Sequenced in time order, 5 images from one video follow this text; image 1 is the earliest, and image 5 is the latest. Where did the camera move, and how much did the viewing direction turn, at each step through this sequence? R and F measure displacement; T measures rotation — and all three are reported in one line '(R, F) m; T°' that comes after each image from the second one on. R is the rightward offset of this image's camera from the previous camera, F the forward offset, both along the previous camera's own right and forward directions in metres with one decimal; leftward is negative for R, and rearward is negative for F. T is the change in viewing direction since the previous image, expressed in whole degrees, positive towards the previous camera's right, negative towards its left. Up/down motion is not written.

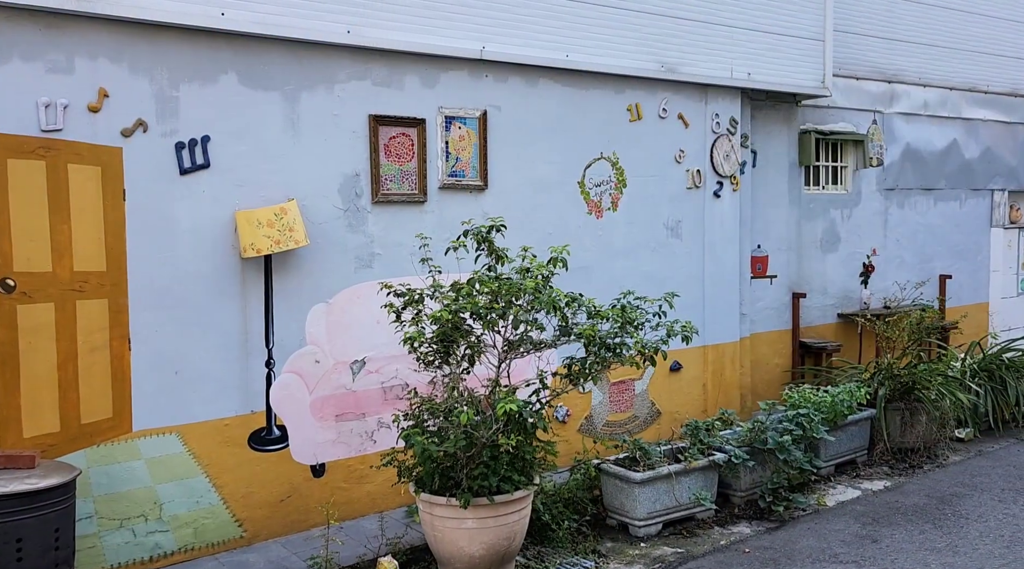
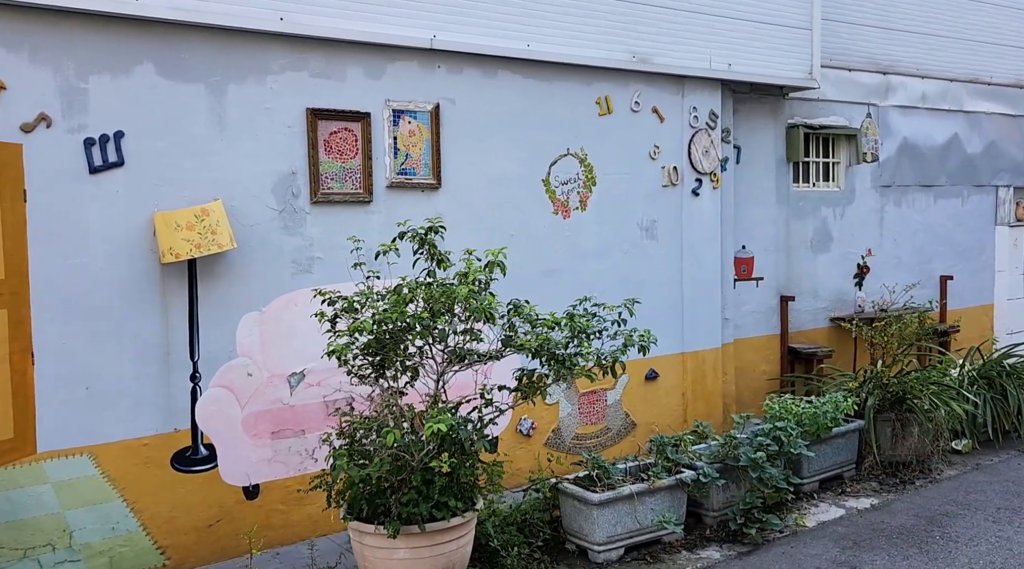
(+0.4, +0.4) m; -1°
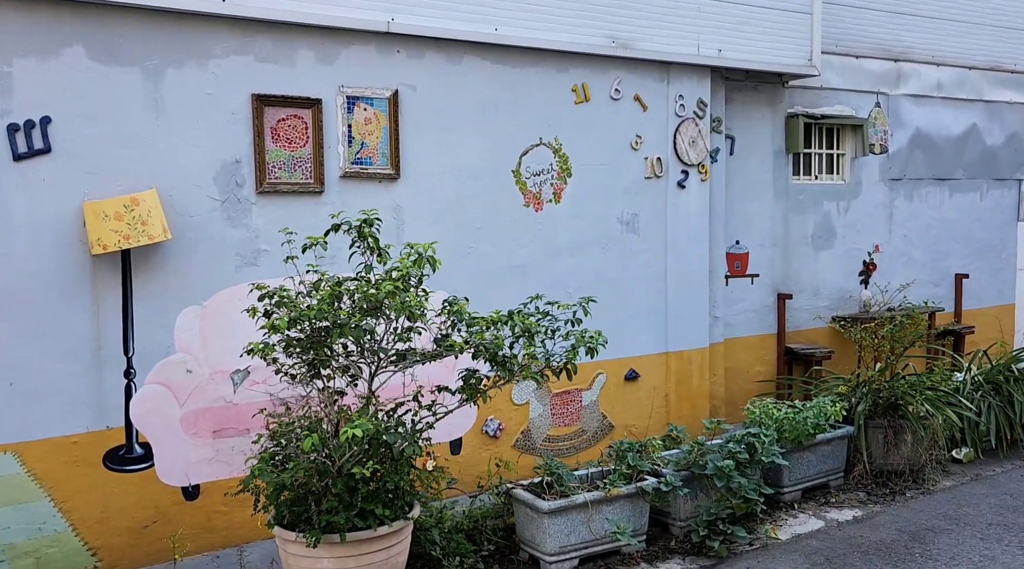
(+0.5, +0.3) m; -2°
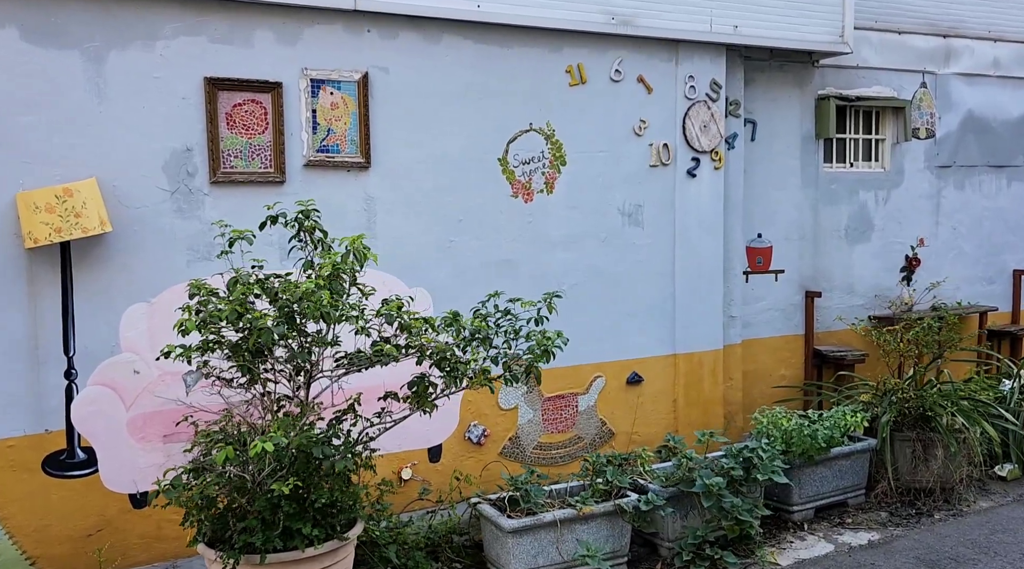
(+0.5, +0.5) m; -5°
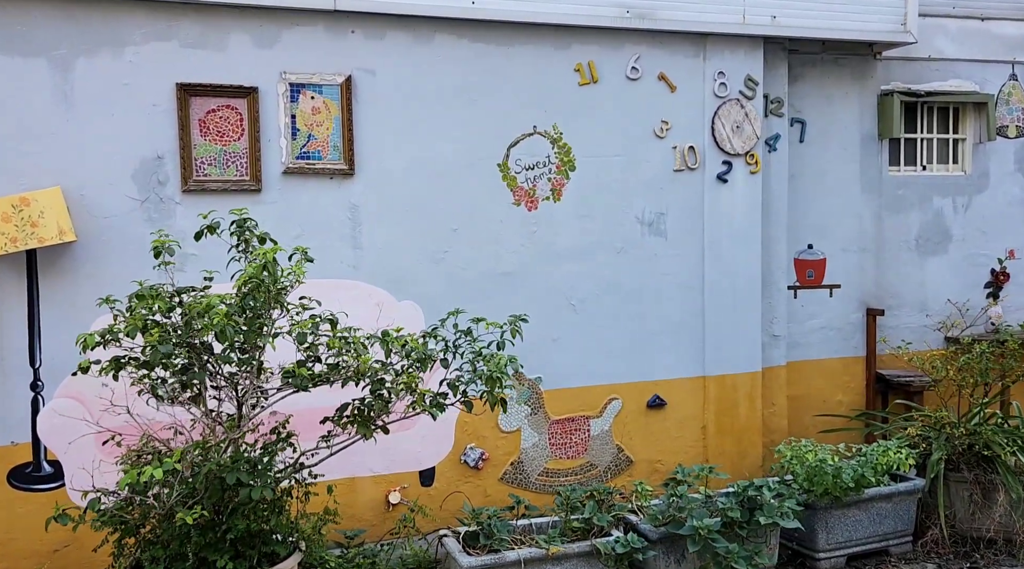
(+0.8, +0.4) m; -8°
